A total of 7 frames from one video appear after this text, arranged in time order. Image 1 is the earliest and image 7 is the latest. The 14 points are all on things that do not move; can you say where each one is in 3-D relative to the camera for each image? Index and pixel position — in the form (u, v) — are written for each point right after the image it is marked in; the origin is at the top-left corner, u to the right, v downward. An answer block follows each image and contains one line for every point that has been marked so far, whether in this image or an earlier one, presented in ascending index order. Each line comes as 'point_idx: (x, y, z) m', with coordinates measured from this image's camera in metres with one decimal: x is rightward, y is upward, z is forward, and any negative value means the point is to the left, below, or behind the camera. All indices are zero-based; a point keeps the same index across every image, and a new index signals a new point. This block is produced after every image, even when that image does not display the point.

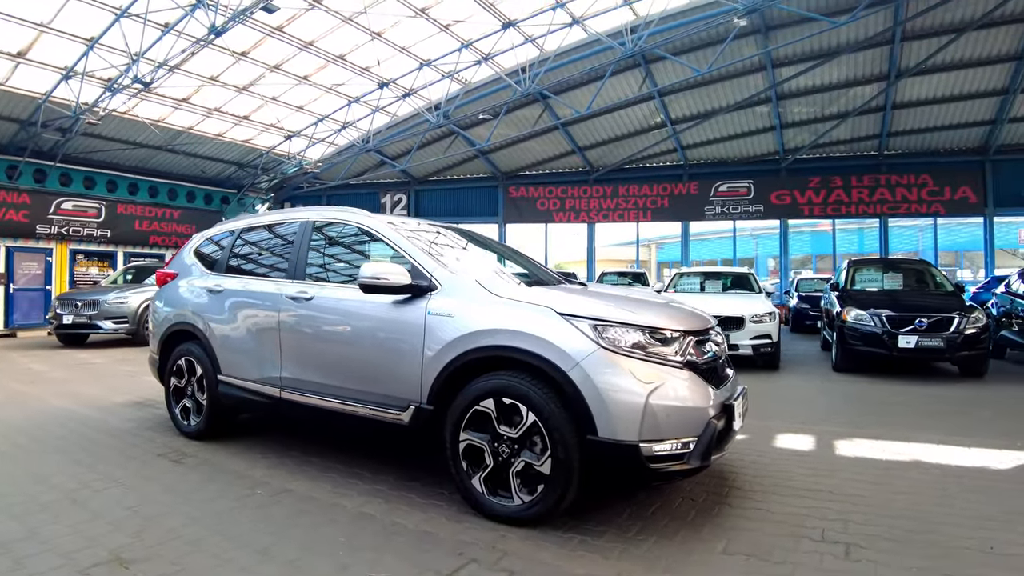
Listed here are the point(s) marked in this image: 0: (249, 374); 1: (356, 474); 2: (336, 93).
0: (-1.9, -0.6, +4.3) m
1: (-1.0, -1.2, +4.0) m
2: (-4.2, +4.6, +14.6) m
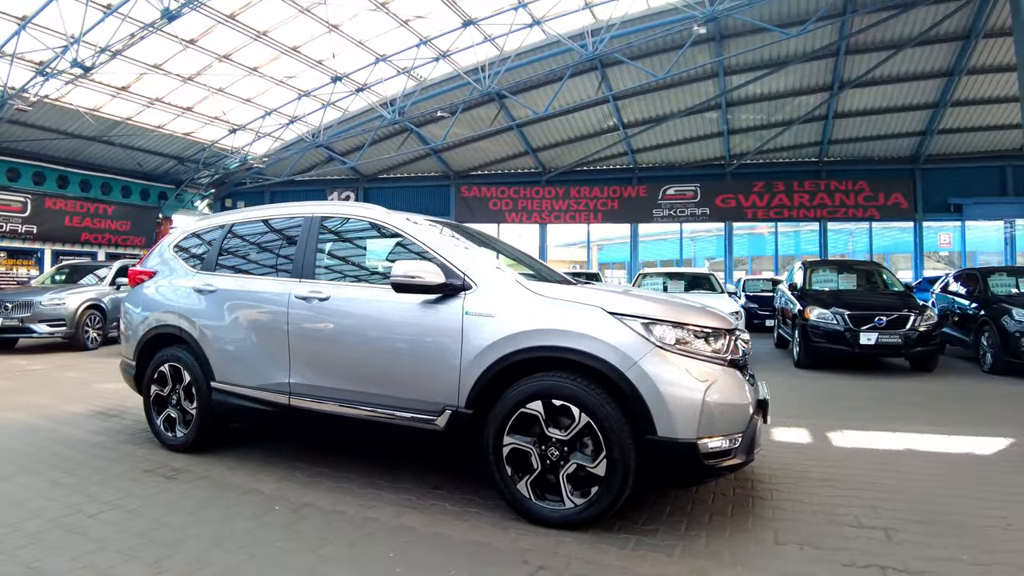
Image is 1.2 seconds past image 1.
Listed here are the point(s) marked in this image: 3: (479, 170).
0: (-1.7, -0.6, +4.1) m
1: (-0.8, -1.2, +3.8) m
2: (-5.1, +4.5, +14.1) m
3: (-1.0, +3.8, +19.9) m
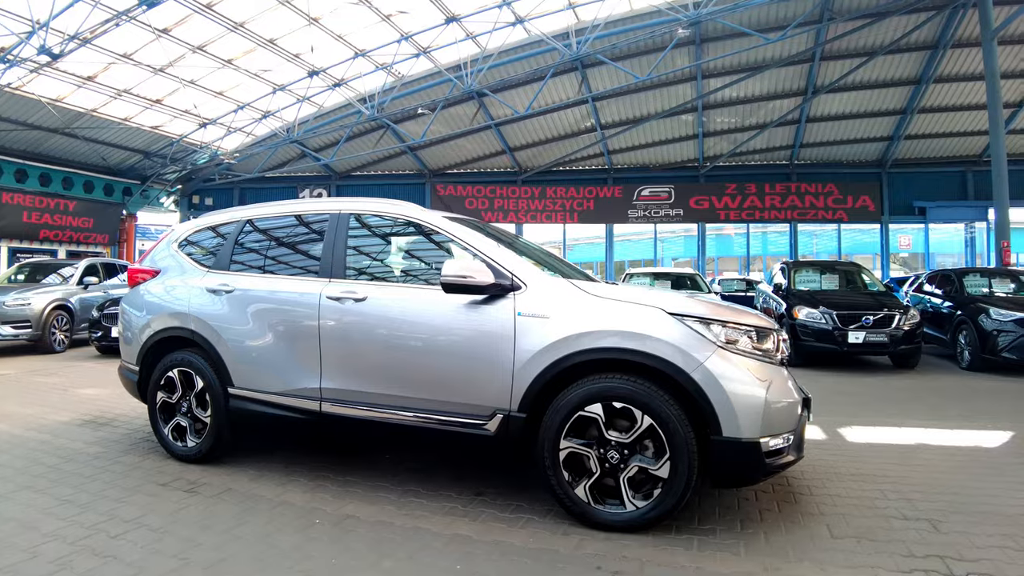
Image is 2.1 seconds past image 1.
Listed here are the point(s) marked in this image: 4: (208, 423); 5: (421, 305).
0: (-1.5, -0.6, +3.9) m
1: (-0.5, -1.2, +3.7) m
2: (-5.5, +4.5, +13.6) m
3: (-1.8, +3.8, +19.7) m
4: (-2.1, -0.9, +4.1) m
5: (-0.5, -0.1, +3.5) m
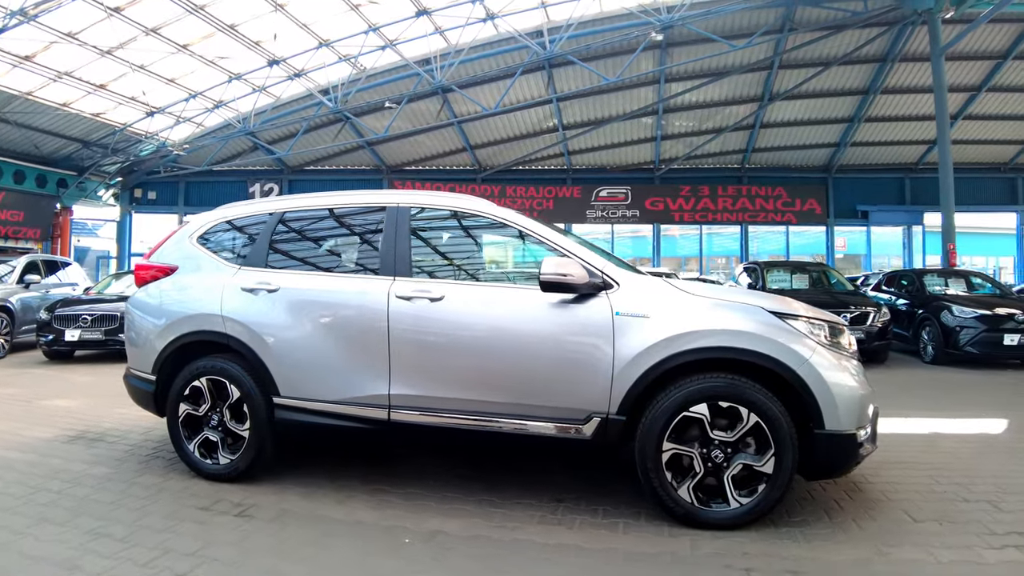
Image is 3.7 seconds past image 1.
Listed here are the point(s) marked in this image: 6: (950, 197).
0: (-1.1, -0.6, +3.6) m
1: (-0.1, -1.2, +3.5) m
2: (-6.1, +4.6, +12.9) m
3: (-3.1, +3.8, +19.4) m
4: (-1.6, -0.9, +3.8) m
5: (0.0, -0.1, +3.4) m
6: (+8.3, +1.7, +11.7) m
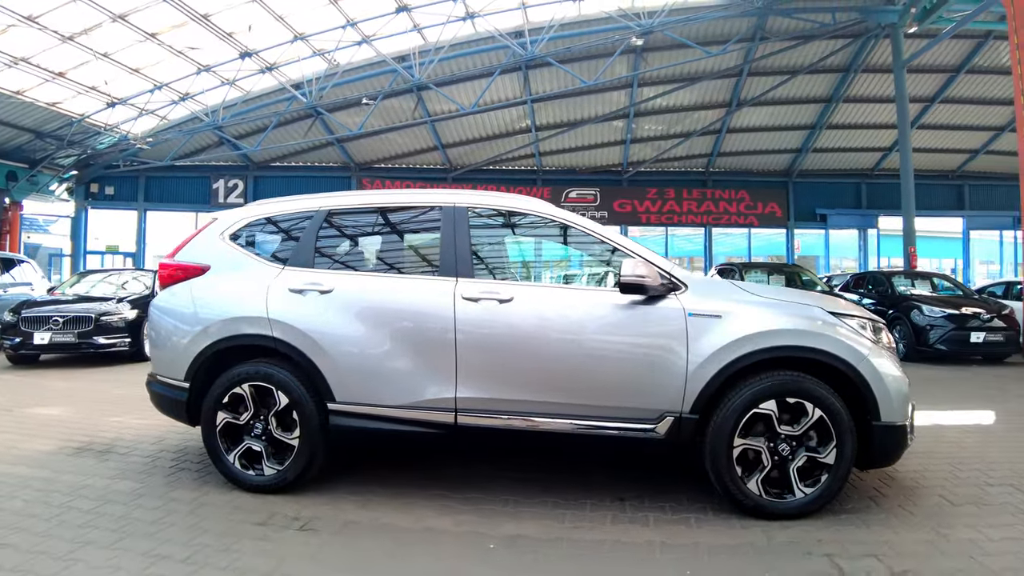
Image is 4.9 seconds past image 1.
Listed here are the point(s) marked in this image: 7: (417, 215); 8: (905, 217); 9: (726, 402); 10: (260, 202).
0: (-0.7, -0.6, +3.5) m
1: (+0.3, -1.2, +3.5) m
2: (-6.5, +4.5, +12.4) m
3: (-4.0, +3.8, +19.0) m
4: (-1.3, -0.9, +3.7) m
5: (+0.4, -0.1, +3.4) m
6: (+7.9, +1.7, +12.4) m
7: (-0.6, +0.4, +3.8) m
8: (+7.9, +1.4, +12.5) m
9: (+1.1, -0.6, +3.4) m
10: (-1.7, +0.6, +4.2) m
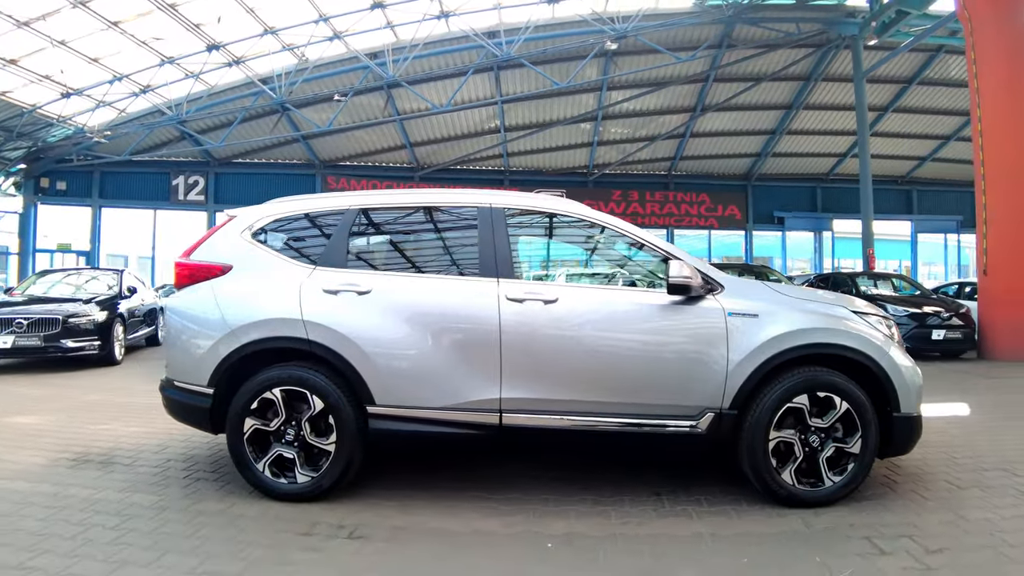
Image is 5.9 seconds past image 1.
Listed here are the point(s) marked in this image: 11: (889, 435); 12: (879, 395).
0: (-0.5, -0.6, +3.5) m
1: (+0.5, -1.2, +3.6) m
2: (-6.9, +4.5, +11.8) m
3: (-5.0, +3.8, +18.7) m
4: (-1.1, -0.9, +3.6) m
5: (+0.6, -0.1, +3.4) m
6: (+7.4, +1.7, +13.0) m
7: (-0.4, +0.4, +3.8) m
8: (+7.4, +1.4, +13.2) m
9: (+1.4, -0.6, +3.5) m
10: (-1.5, +0.6, +4.1) m
11: (+2.2, -0.9, +3.6) m
12: (+2.2, -0.7, +3.8) m
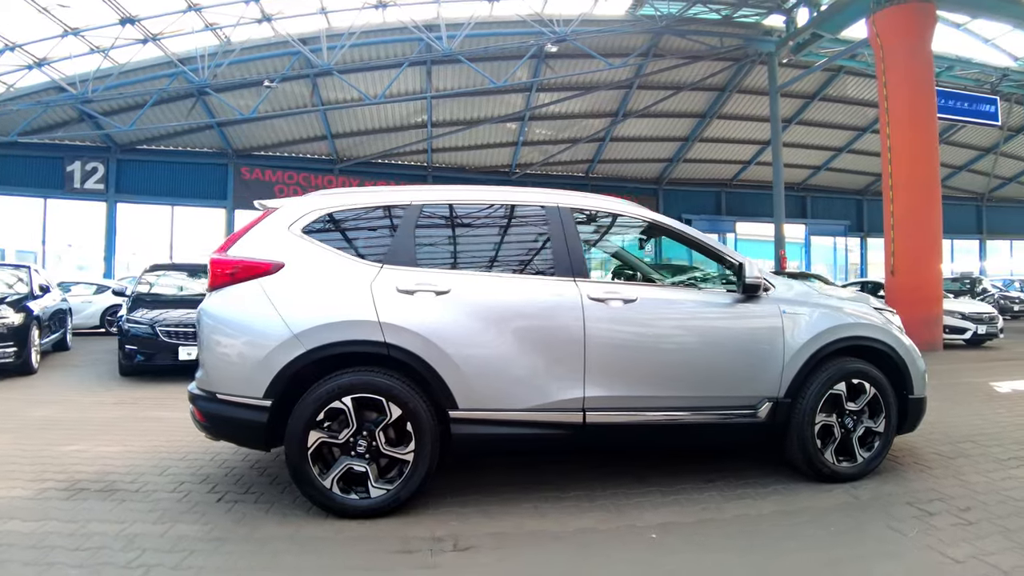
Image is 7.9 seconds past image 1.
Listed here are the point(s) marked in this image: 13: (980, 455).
0: (0.0, -0.6, +3.5) m
1: (+0.9, -1.2, +3.7) m
2: (-7.8, +4.6, +10.5) m
3: (-7.1, +3.8, +17.6) m
4: (-0.6, -0.9, +3.5) m
5: (+1.1, -0.1, +3.6) m
6: (+6.1, +1.8, +14.2) m
7: (0.0, +0.4, +3.8) m
8: (+6.1, +1.5, +14.3) m
9: (+1.8, -0.6, +3.8) m
10: (-1.1, +0.6, +3.8) m
11: (+2.6, -0.9, +4.0) m
12: (+2.6, -0.7, +4.2) m
13: (+3.5, -1.3, +4.6) m
